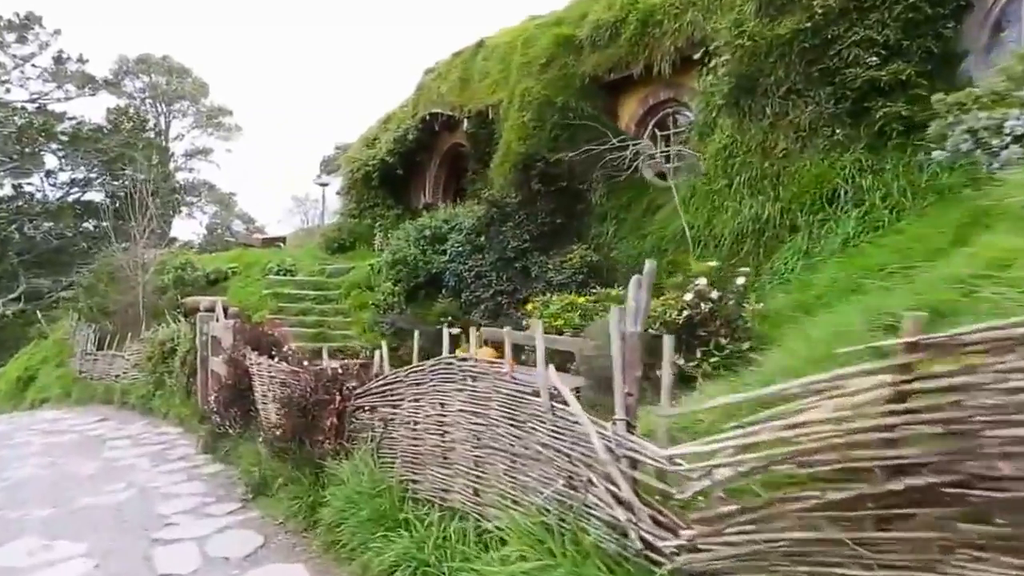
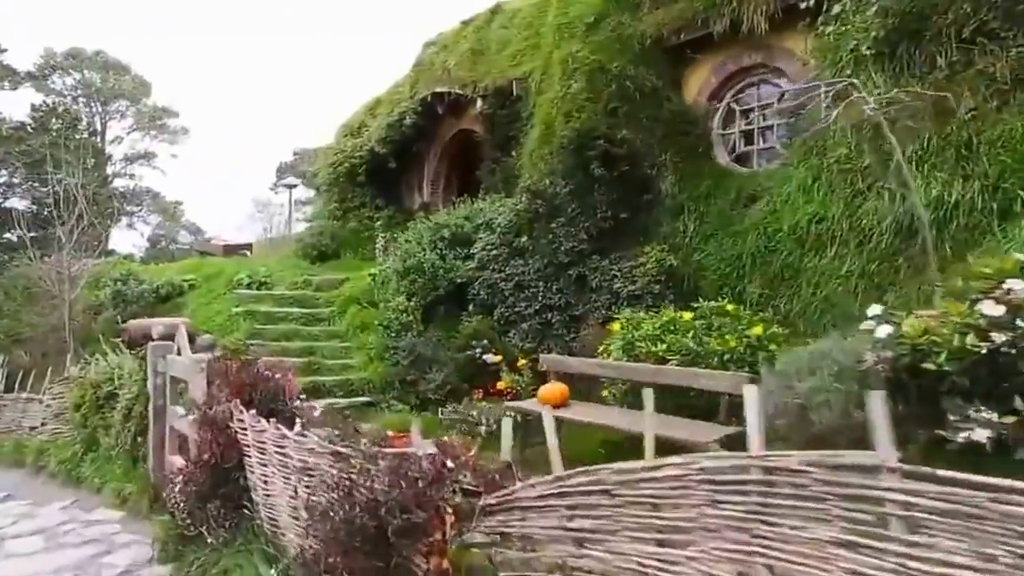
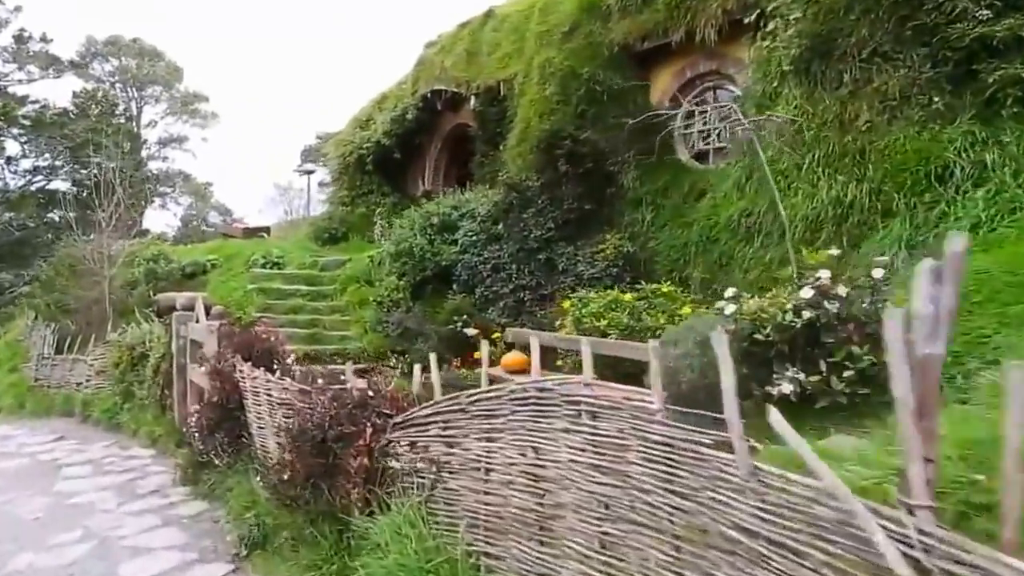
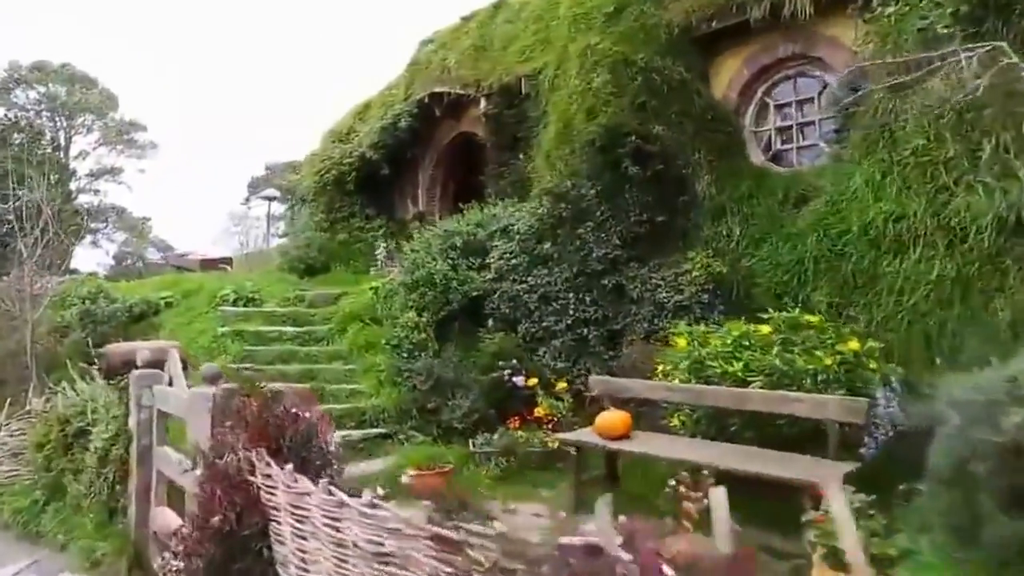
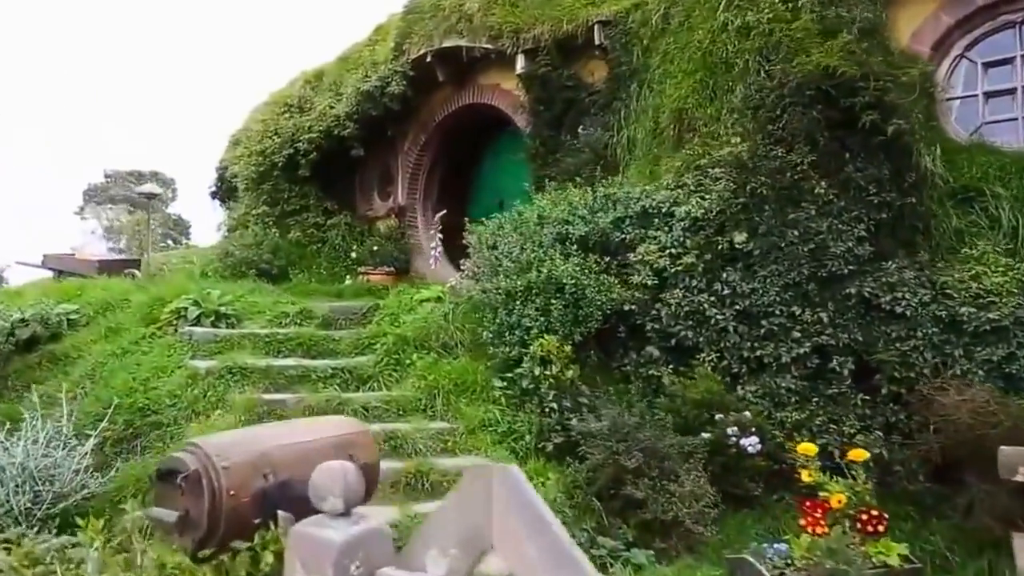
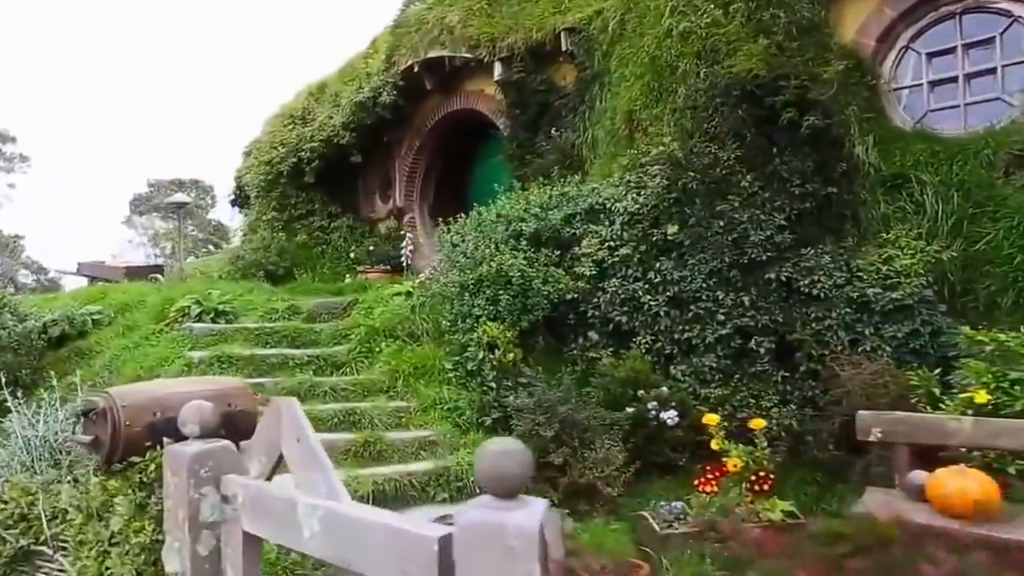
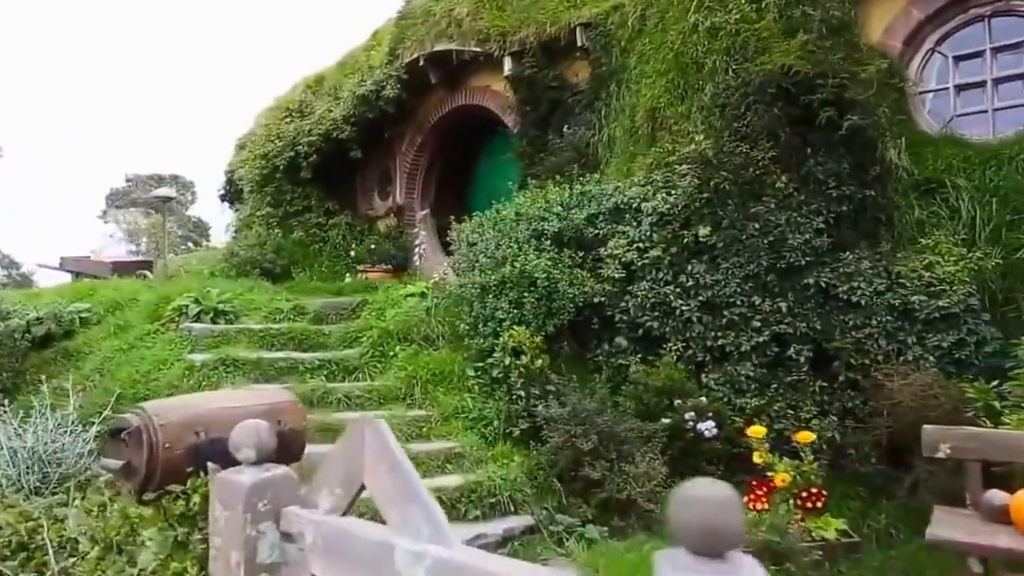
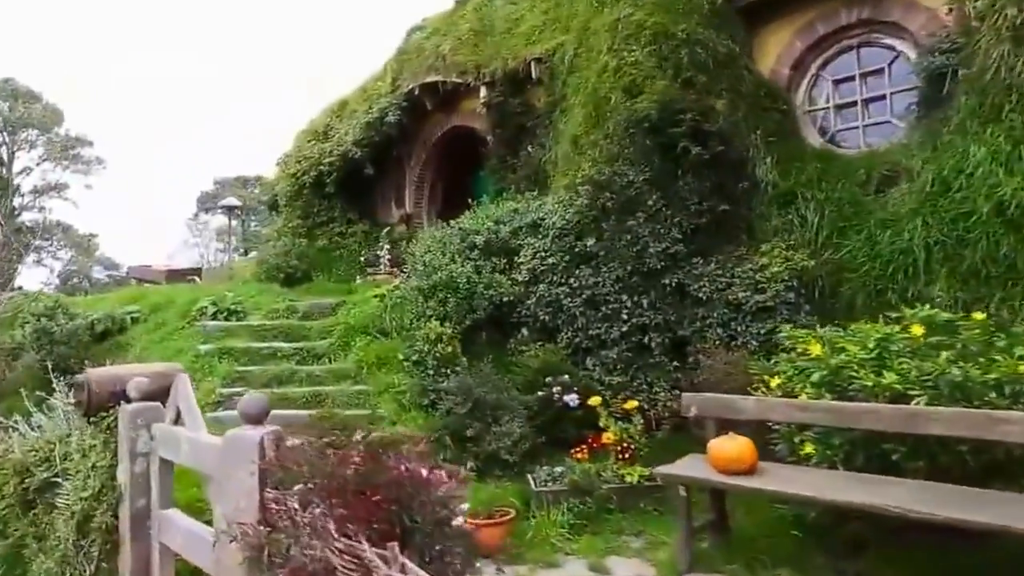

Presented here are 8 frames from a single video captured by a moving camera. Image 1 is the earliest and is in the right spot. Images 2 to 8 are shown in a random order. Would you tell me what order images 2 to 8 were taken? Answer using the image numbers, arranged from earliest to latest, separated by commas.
3, 2, 4, 8, 6, 7, 5
